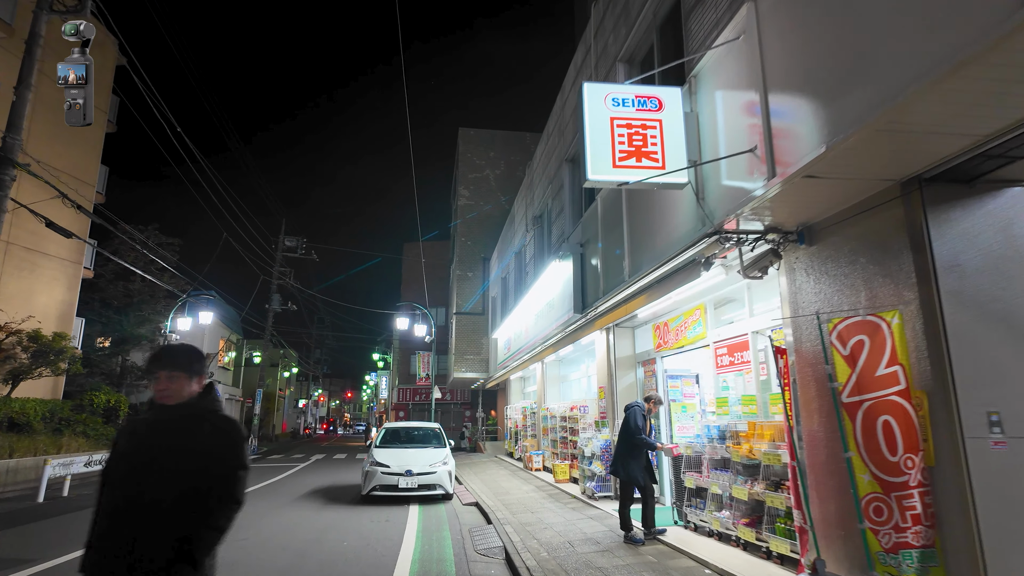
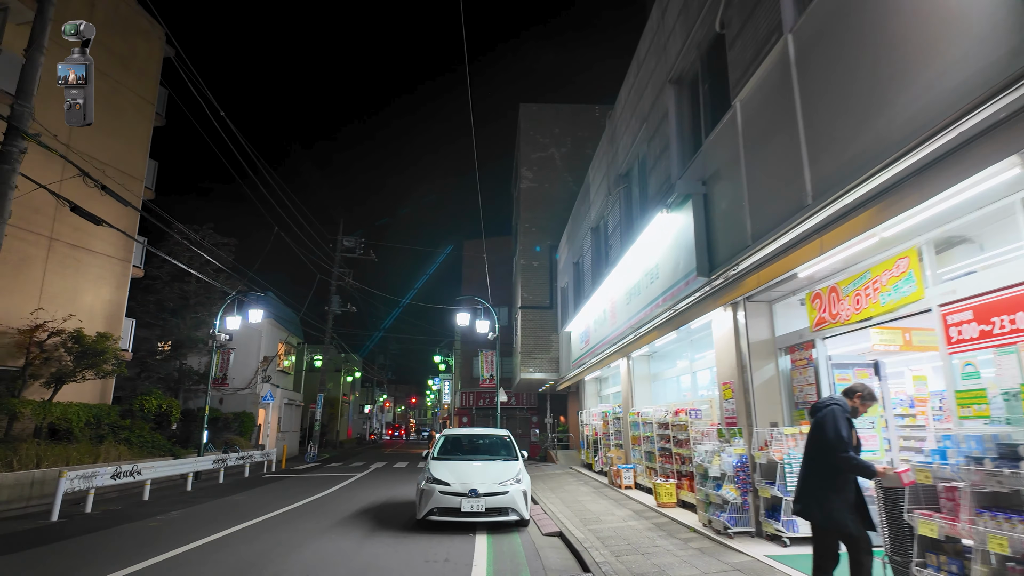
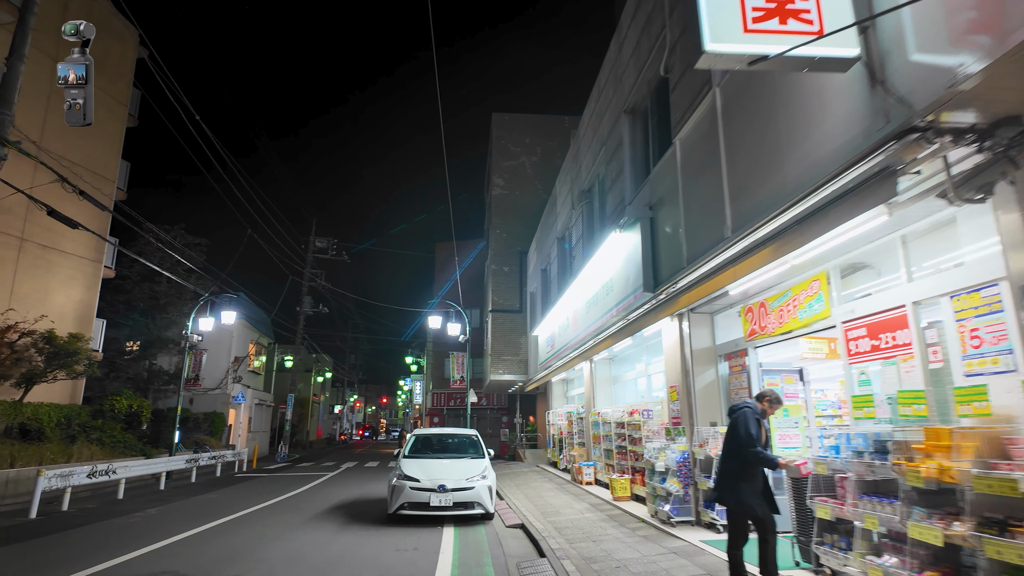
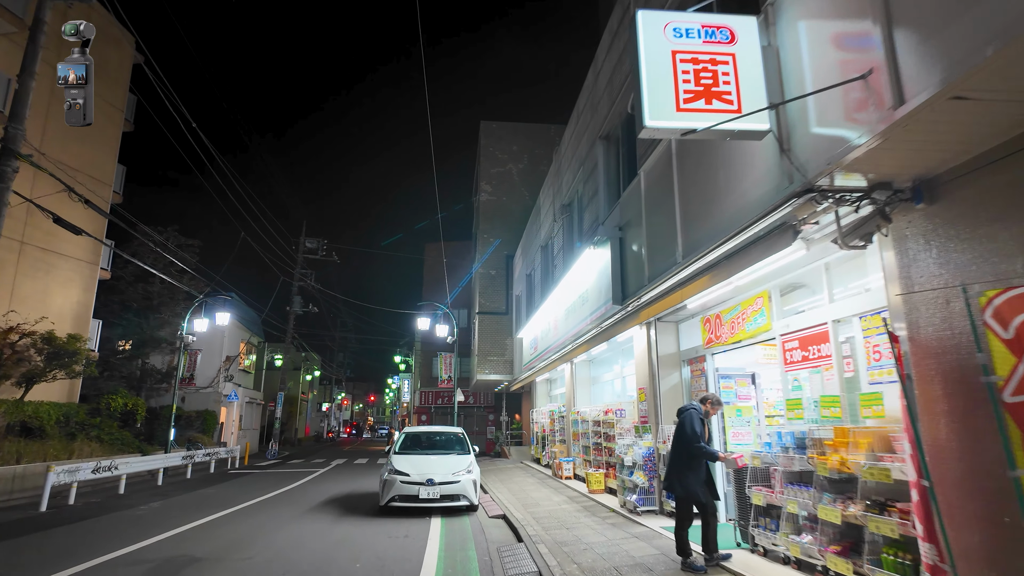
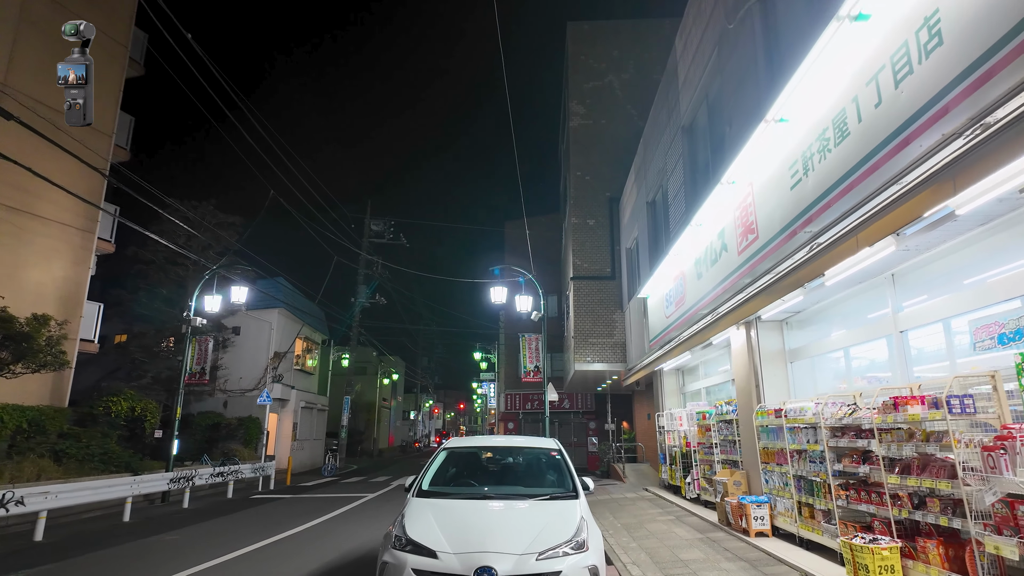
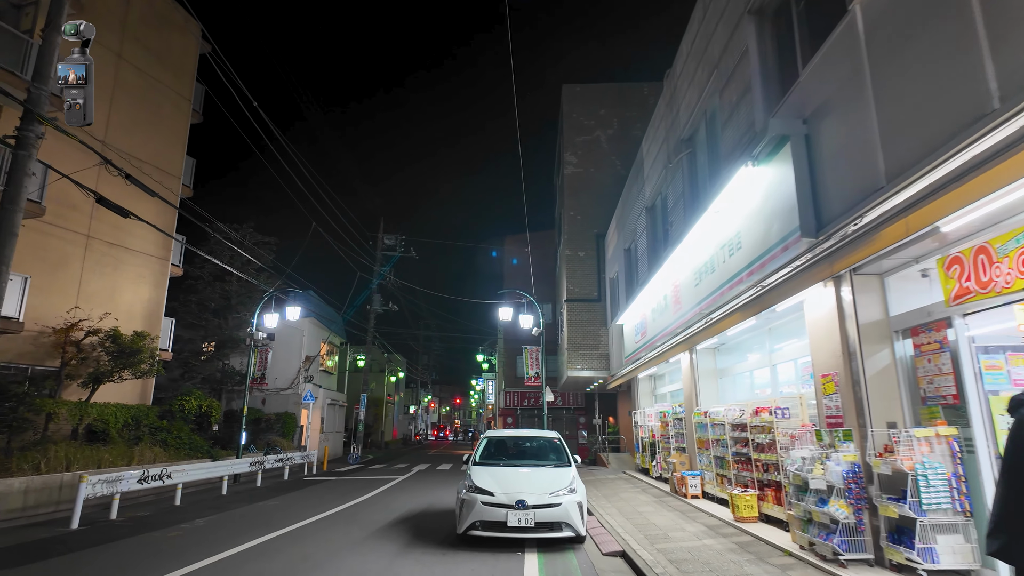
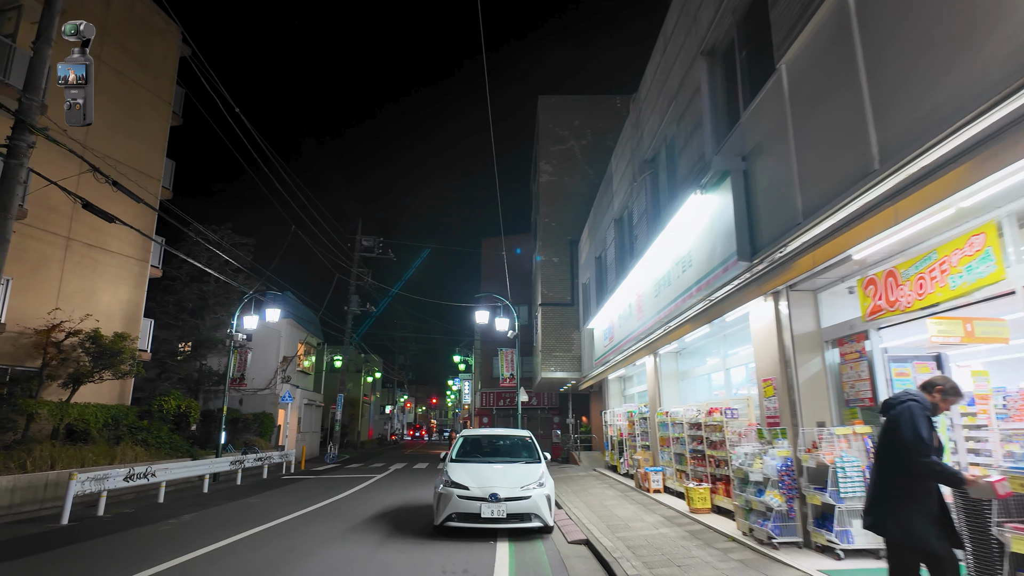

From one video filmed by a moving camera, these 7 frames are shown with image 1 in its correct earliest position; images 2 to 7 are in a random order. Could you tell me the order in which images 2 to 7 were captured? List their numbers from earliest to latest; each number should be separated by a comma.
4, 3, 2, 7, 6, 5
